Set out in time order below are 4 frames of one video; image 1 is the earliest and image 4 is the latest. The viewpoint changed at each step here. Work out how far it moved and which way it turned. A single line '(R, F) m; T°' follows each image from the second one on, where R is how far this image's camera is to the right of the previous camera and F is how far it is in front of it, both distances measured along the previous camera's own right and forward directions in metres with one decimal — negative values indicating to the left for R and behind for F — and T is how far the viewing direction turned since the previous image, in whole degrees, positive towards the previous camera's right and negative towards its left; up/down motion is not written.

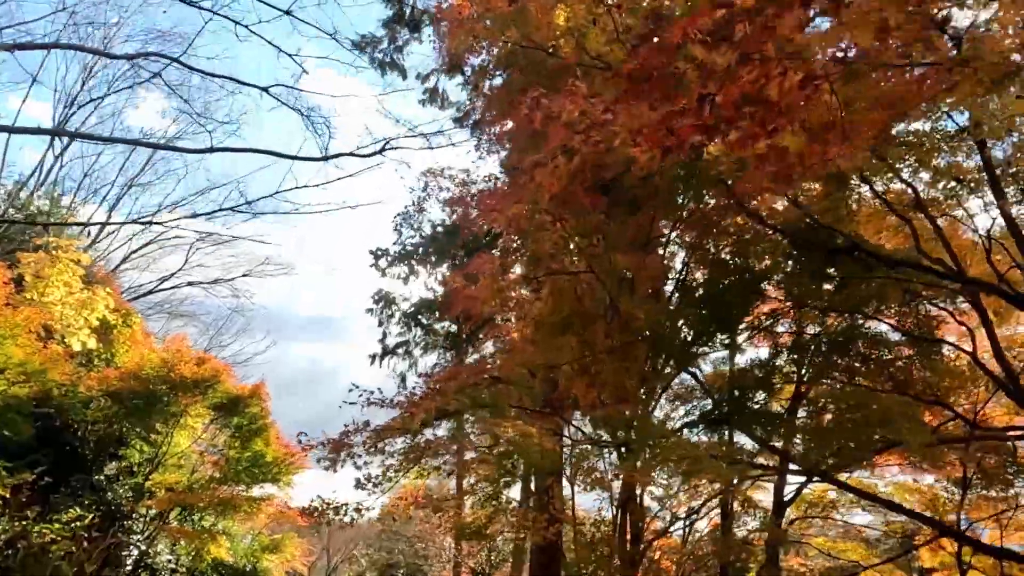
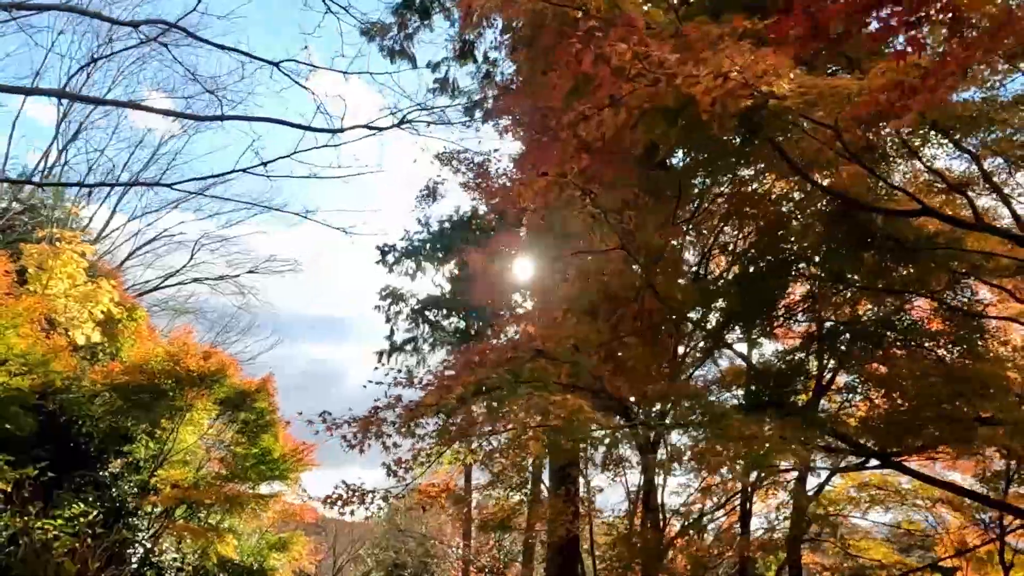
(-0.1, +0.2) m; 0°
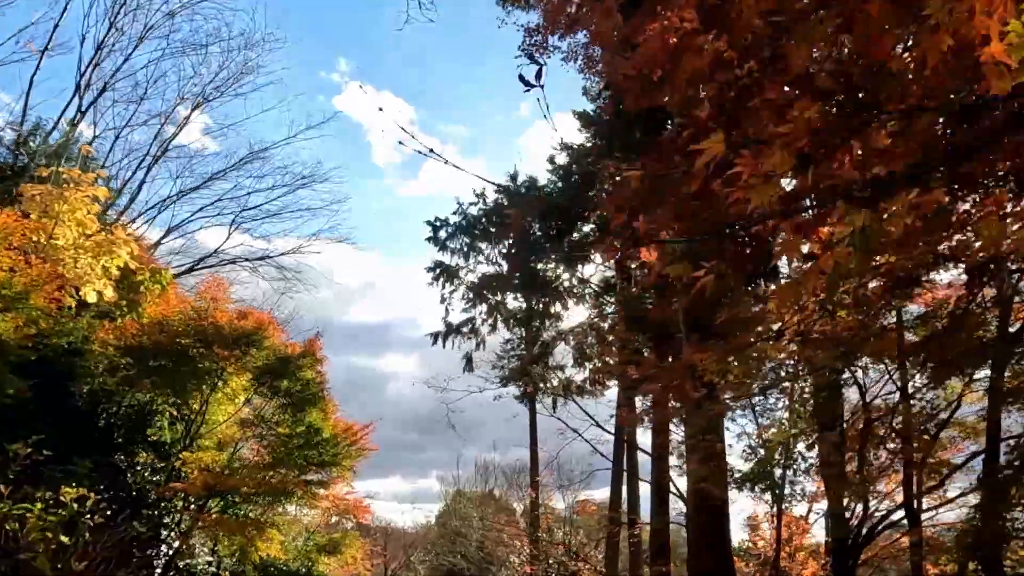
(-0.6, +1.6) m; -3°
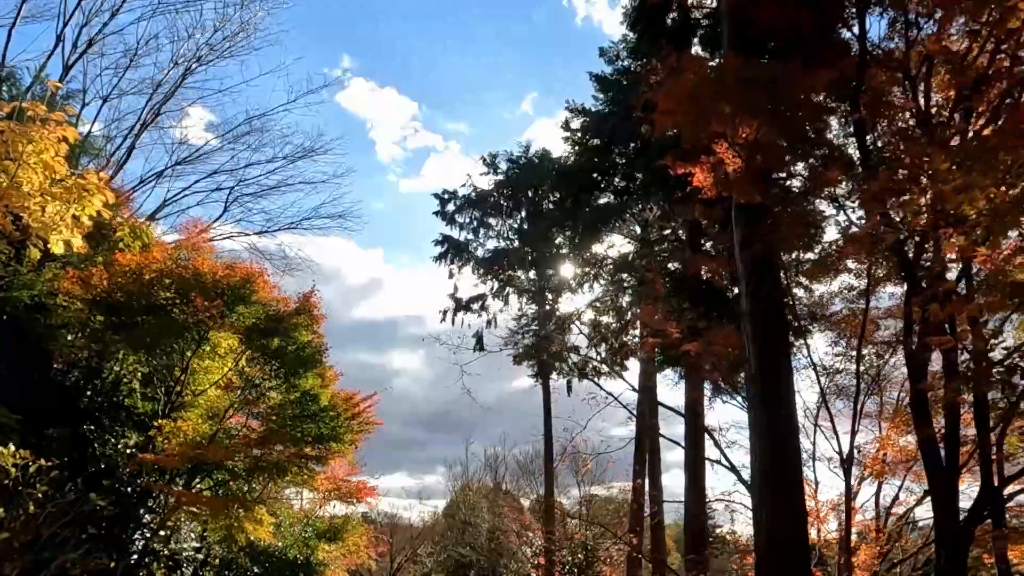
(-0.1, +0.8) m; 0°
